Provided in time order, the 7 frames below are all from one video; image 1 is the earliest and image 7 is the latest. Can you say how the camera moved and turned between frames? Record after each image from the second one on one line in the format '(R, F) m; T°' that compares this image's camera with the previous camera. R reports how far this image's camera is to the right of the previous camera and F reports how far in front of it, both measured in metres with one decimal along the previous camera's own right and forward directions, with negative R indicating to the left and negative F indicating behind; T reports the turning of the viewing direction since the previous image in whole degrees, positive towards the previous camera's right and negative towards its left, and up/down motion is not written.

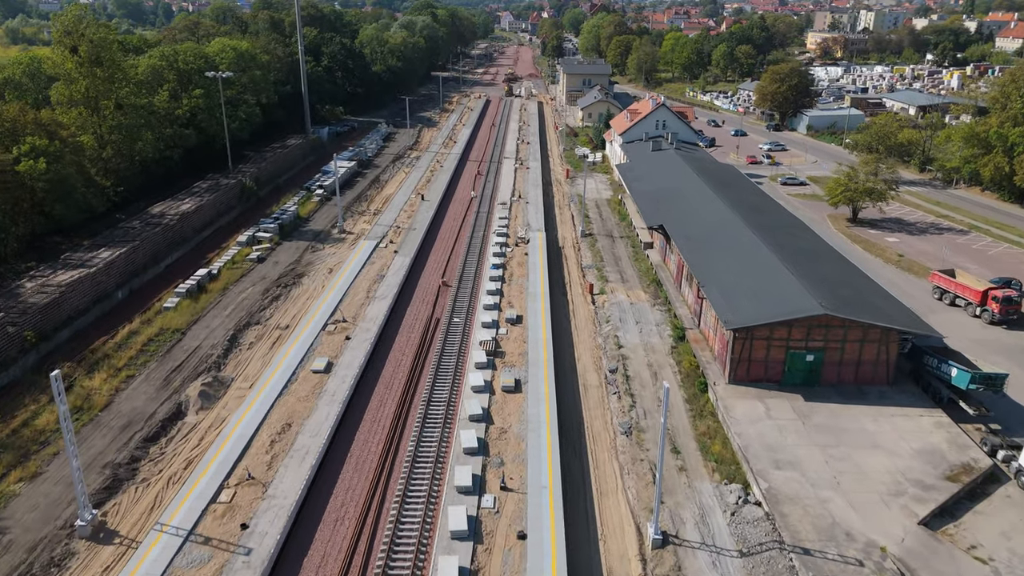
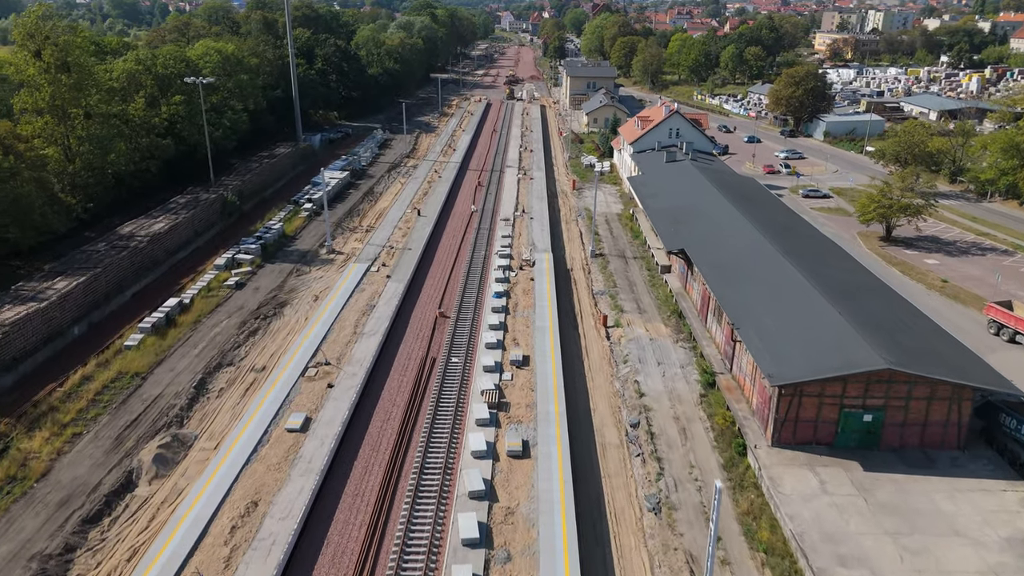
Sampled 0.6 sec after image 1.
(-0.2, +3.1) m; 0°
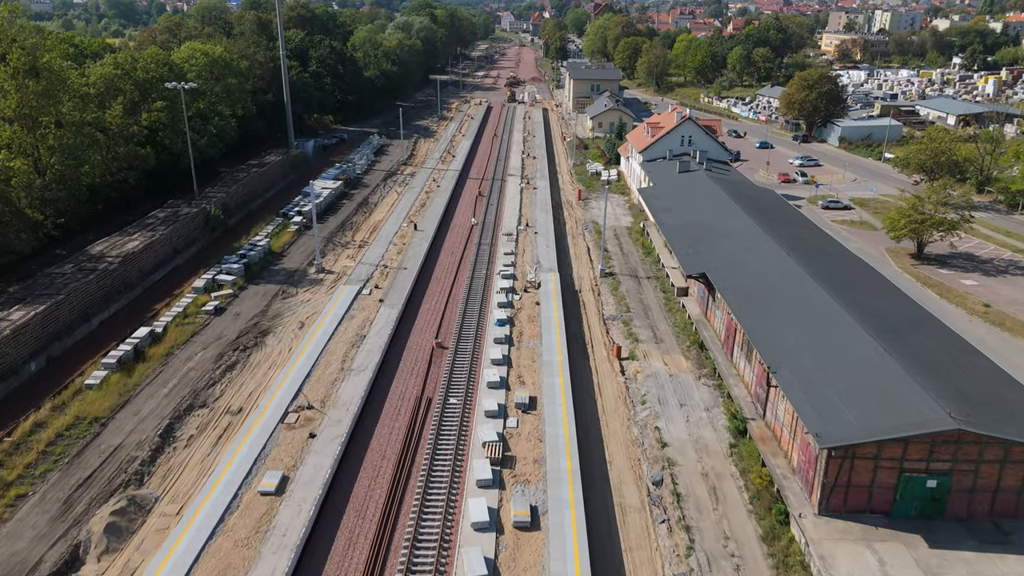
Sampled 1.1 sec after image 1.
(-0.1, +2.5) m; 0°
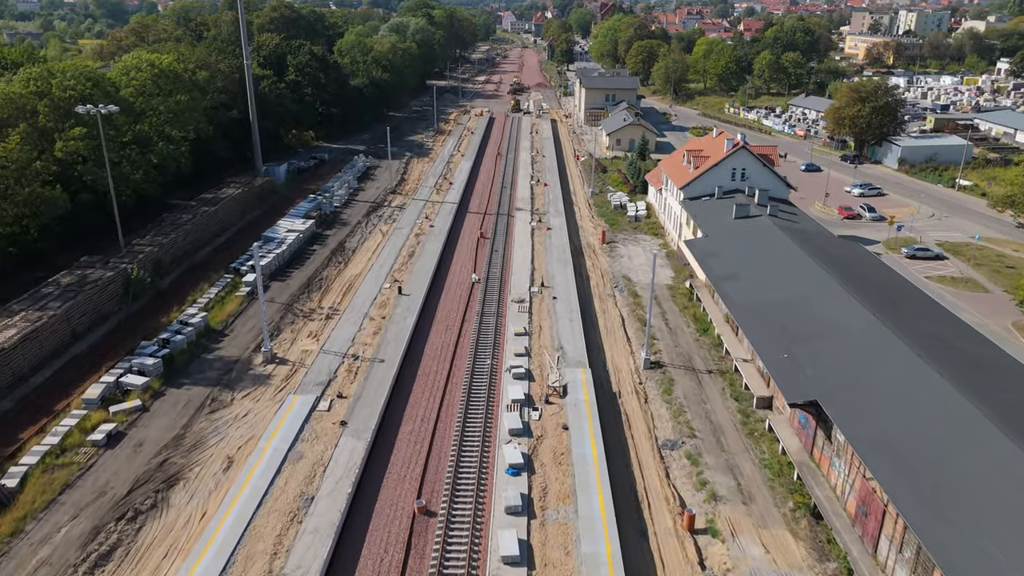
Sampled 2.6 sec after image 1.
(-0.5, +8.3) m; 0°
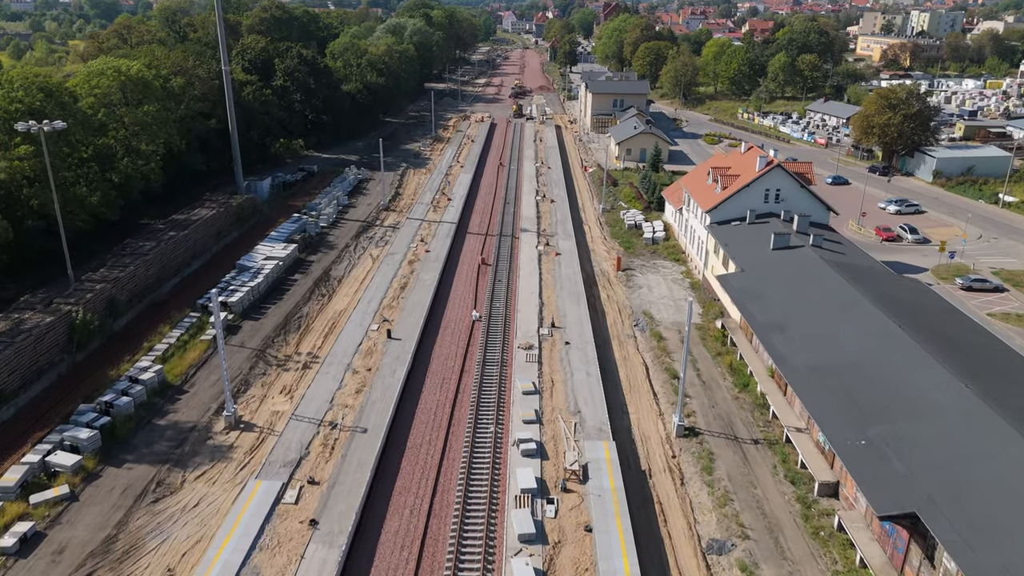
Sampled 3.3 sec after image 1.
(-0.2, +3.8) m; 0°
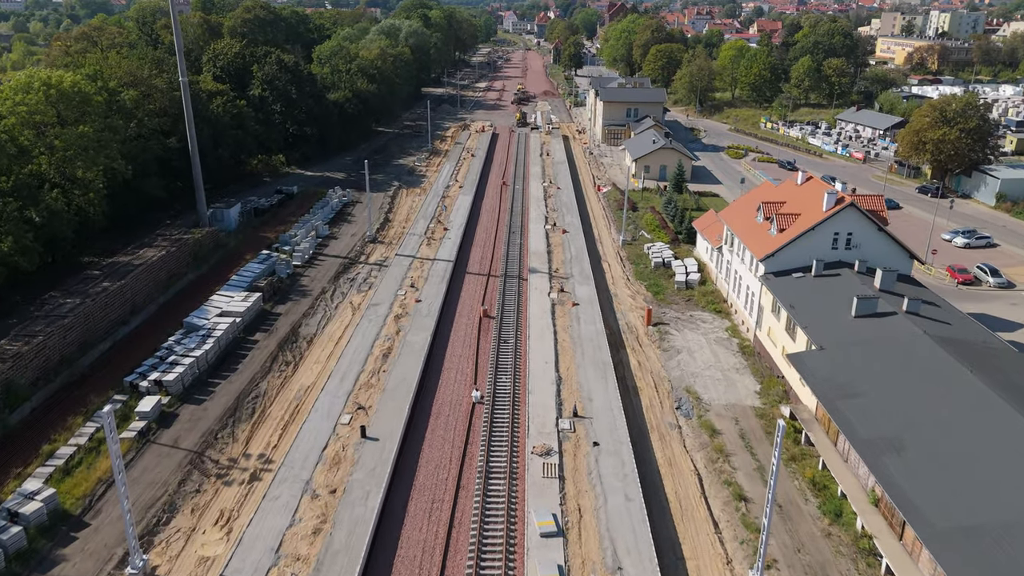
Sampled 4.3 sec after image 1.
(-0.3, +5.8) m; 0°
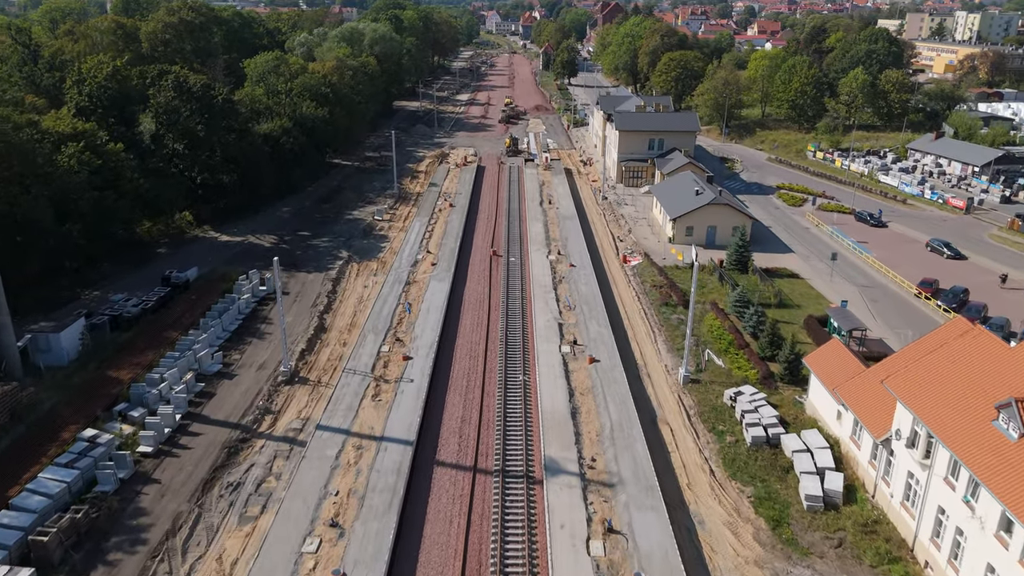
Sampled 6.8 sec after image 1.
(-0.4, +13.5) m; +1°
